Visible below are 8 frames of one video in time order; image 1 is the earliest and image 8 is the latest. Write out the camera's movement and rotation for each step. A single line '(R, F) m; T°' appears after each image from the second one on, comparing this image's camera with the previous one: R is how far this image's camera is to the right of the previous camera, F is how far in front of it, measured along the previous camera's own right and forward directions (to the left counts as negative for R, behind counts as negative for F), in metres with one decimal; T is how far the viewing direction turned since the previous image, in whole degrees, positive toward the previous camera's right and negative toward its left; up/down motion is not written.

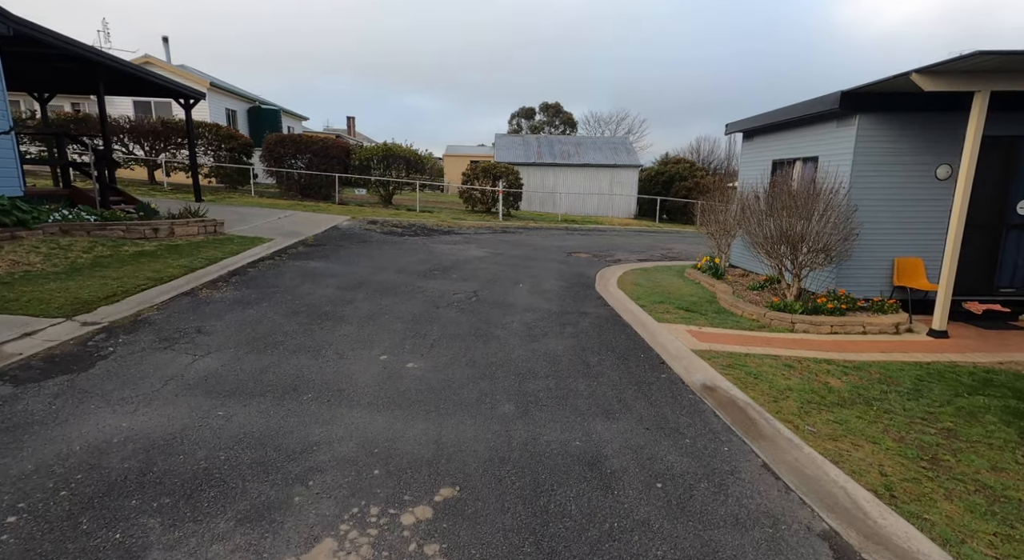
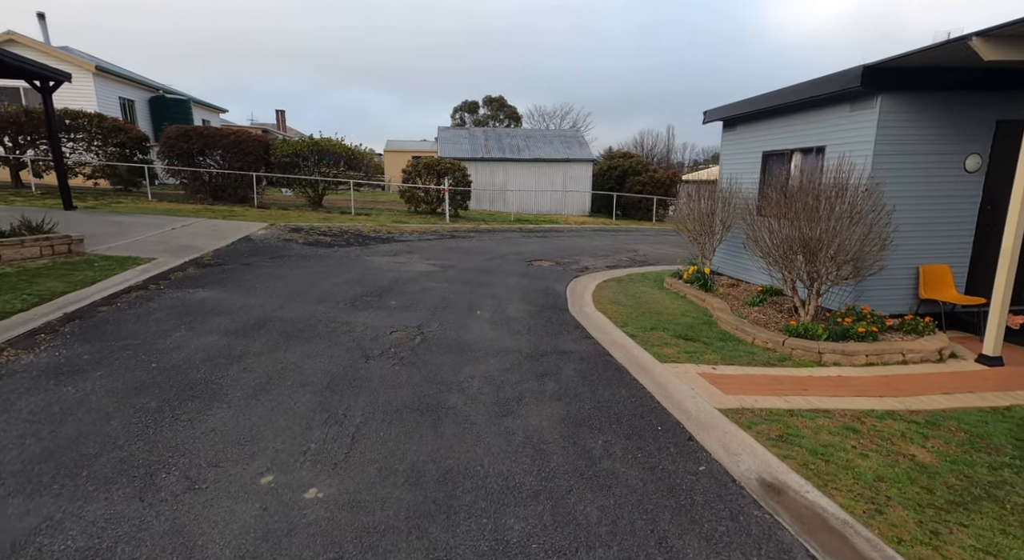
(-0.1, +1.6) m; +6°
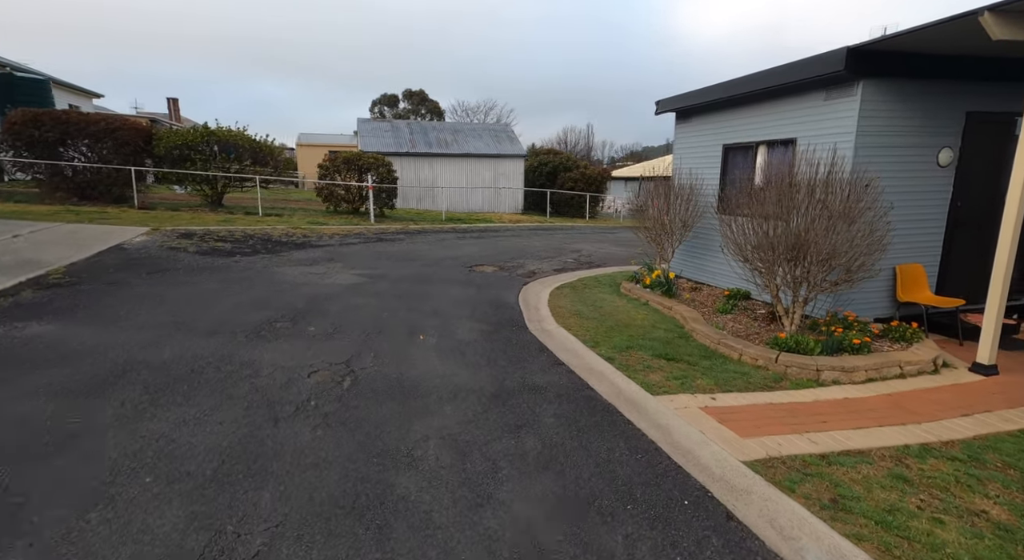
(-0.2, +1.1) m; +8°
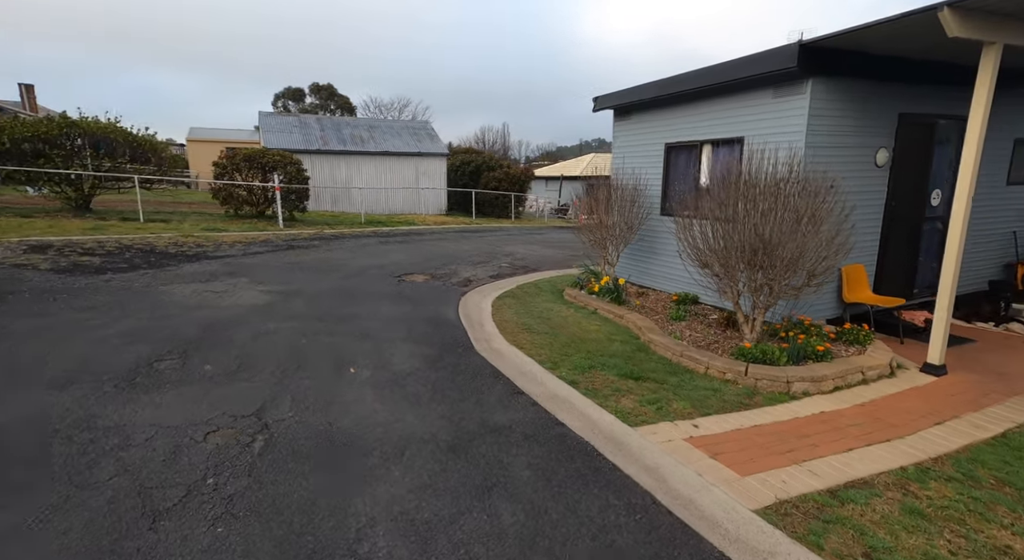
(-0.2, +0.7) m; +9°
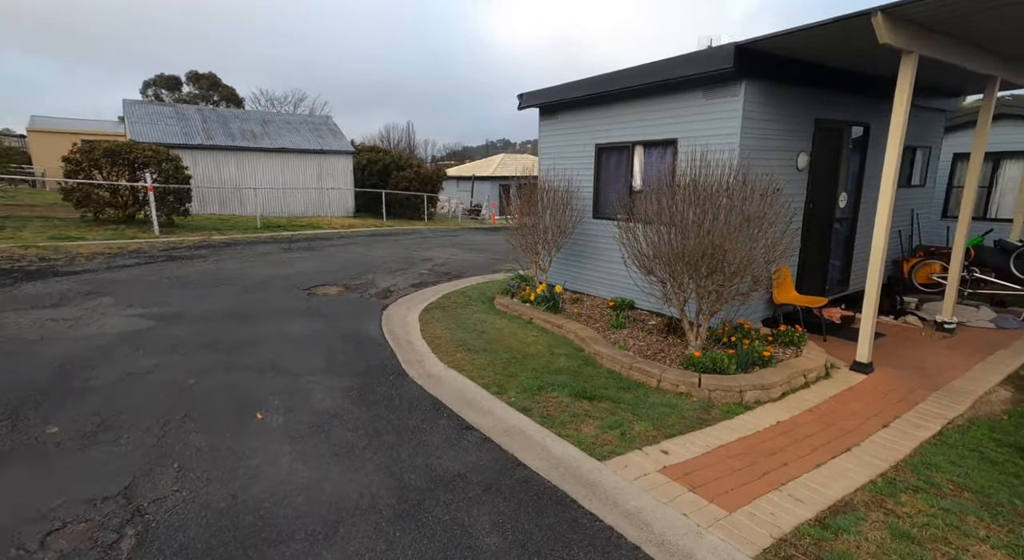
(-0.2, +0.5) m; +10°
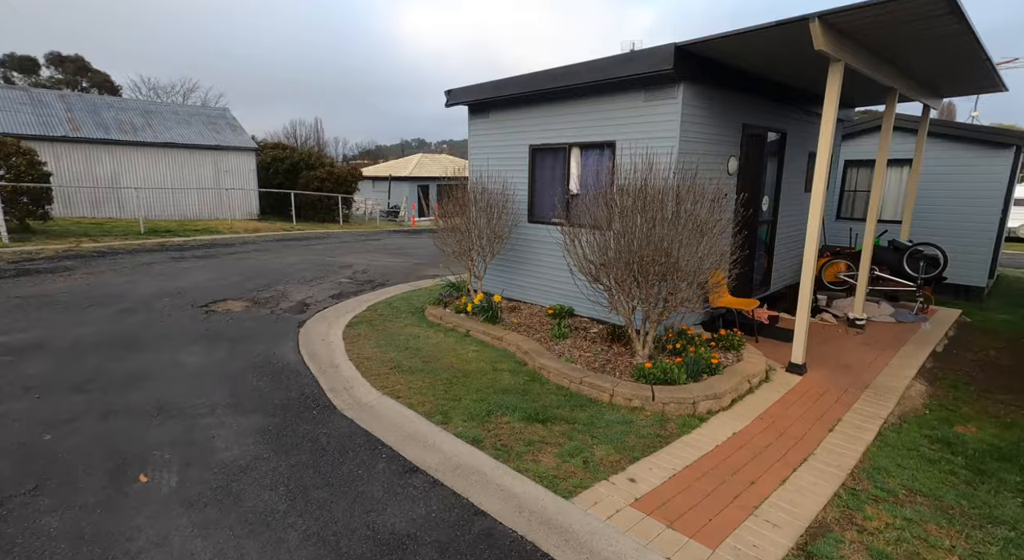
(-0.2, +0.4) m; +9°
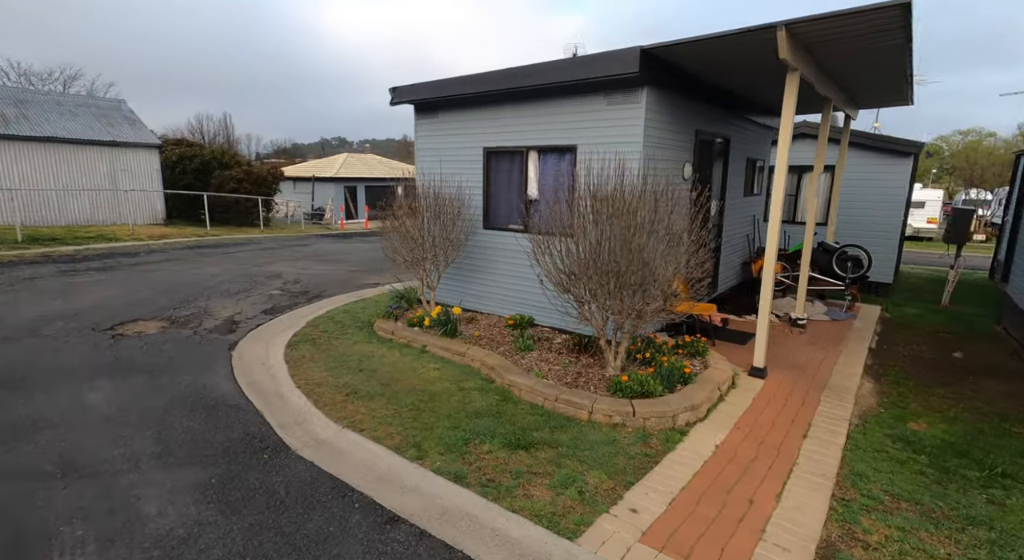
(-0.3, +0.3) m; +8°
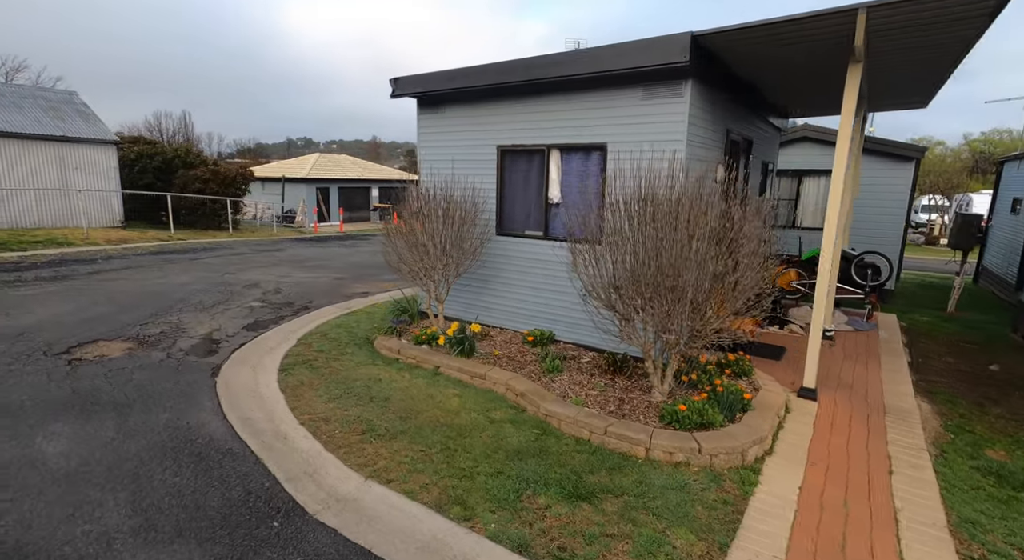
(-0.5, +0.6) m; +3°
